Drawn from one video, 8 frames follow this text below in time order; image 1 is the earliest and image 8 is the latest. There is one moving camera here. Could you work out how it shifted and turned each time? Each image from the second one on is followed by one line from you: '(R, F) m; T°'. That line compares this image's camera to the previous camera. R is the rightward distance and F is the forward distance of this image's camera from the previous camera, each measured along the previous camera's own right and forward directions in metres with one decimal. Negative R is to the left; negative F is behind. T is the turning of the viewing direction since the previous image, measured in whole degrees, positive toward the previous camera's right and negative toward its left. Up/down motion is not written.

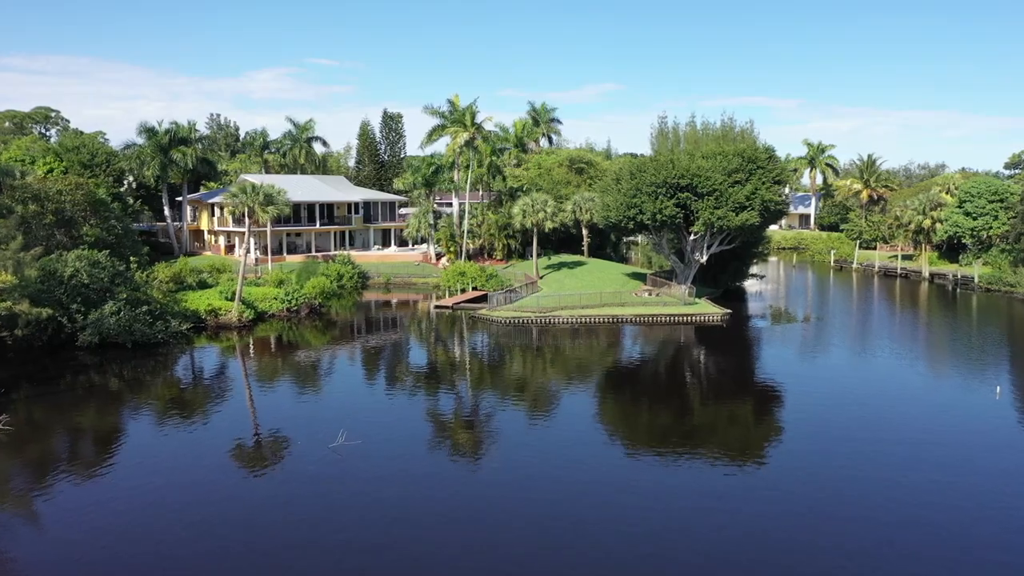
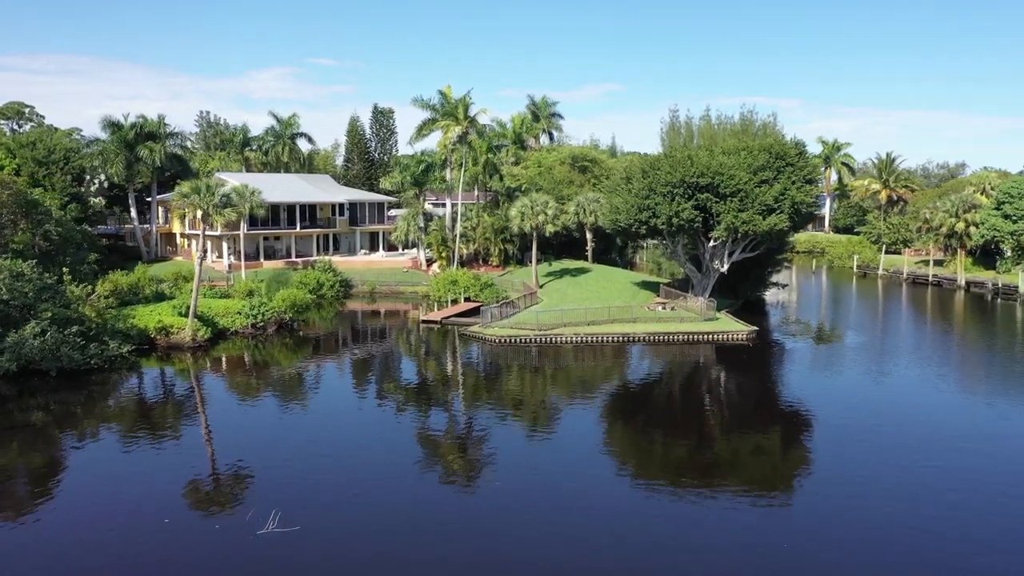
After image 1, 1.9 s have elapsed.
(+0.2, +5.3) m; 0°
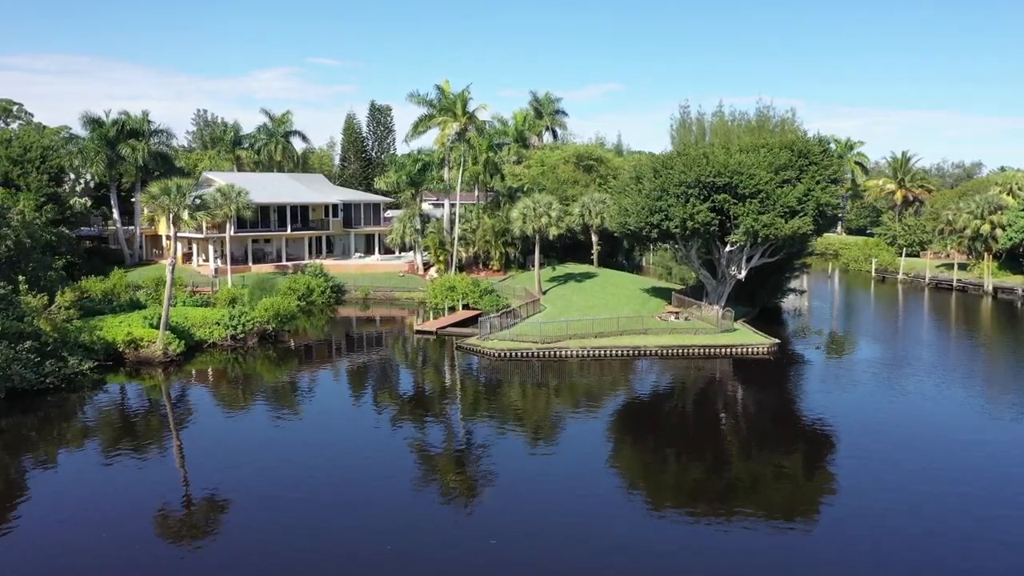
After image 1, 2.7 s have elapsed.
(+0.1, +3.0) m; 0°
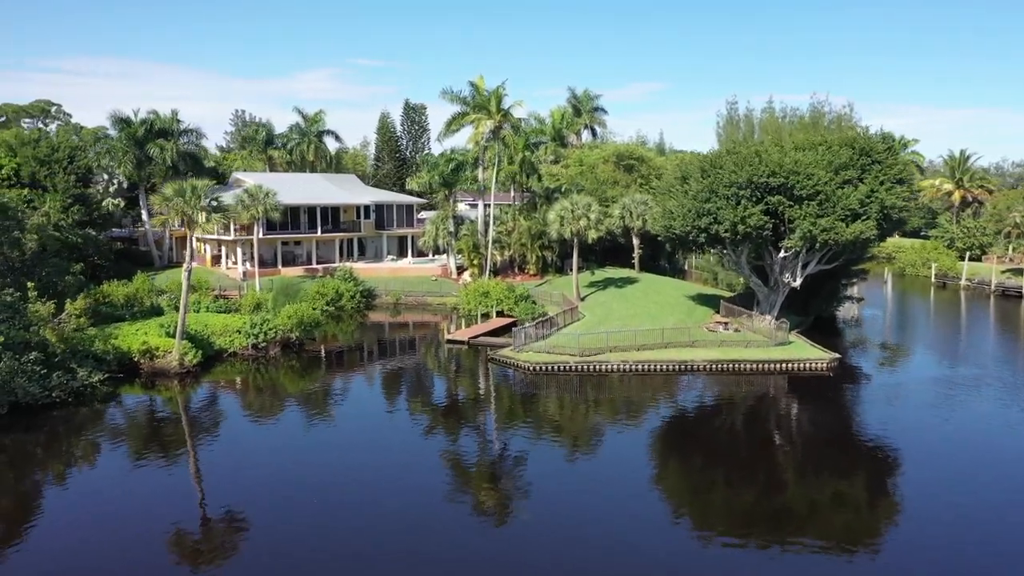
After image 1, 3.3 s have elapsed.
(0.0, +2.3) m; -3°
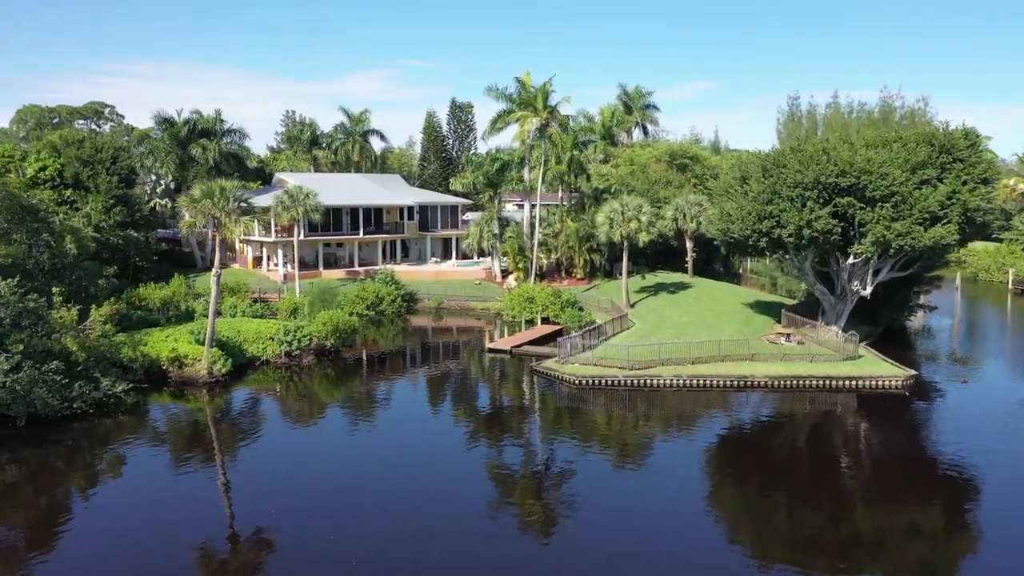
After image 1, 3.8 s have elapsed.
(+0.2, +2.0) m; -3°
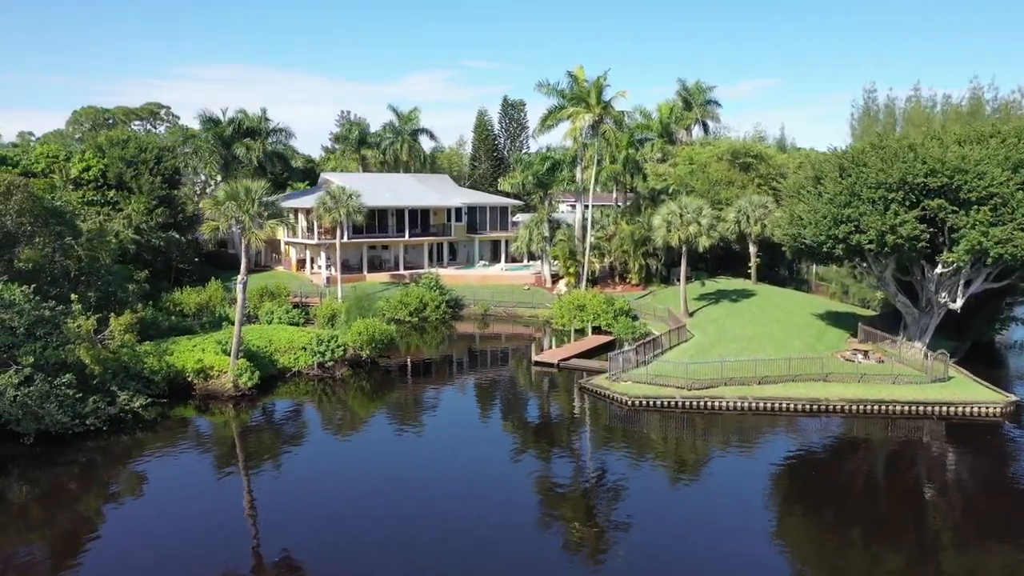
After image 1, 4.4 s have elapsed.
(+0.3, +2.5) m; -4°
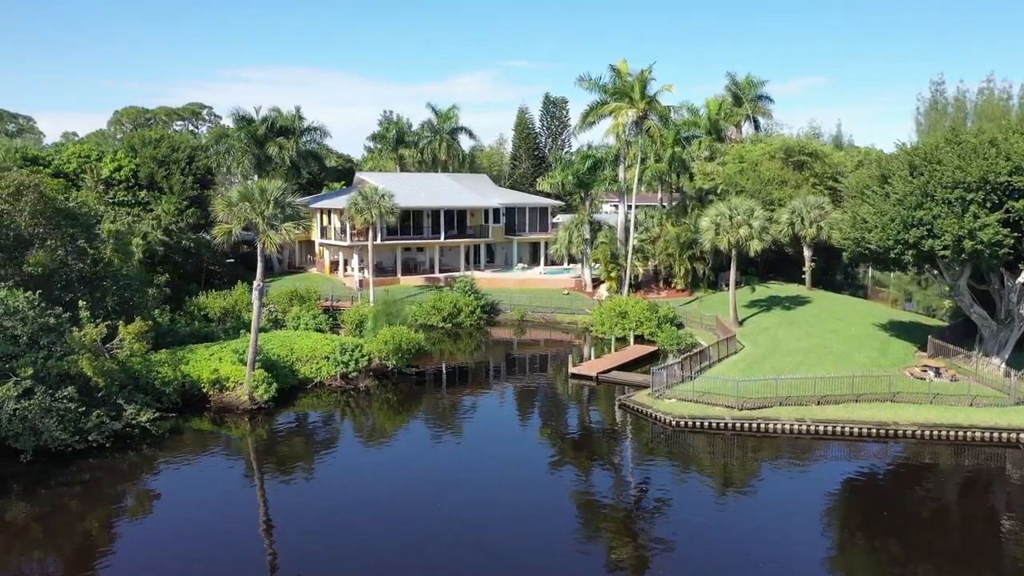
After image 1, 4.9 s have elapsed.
(+0.3, +2.1) m; -3°
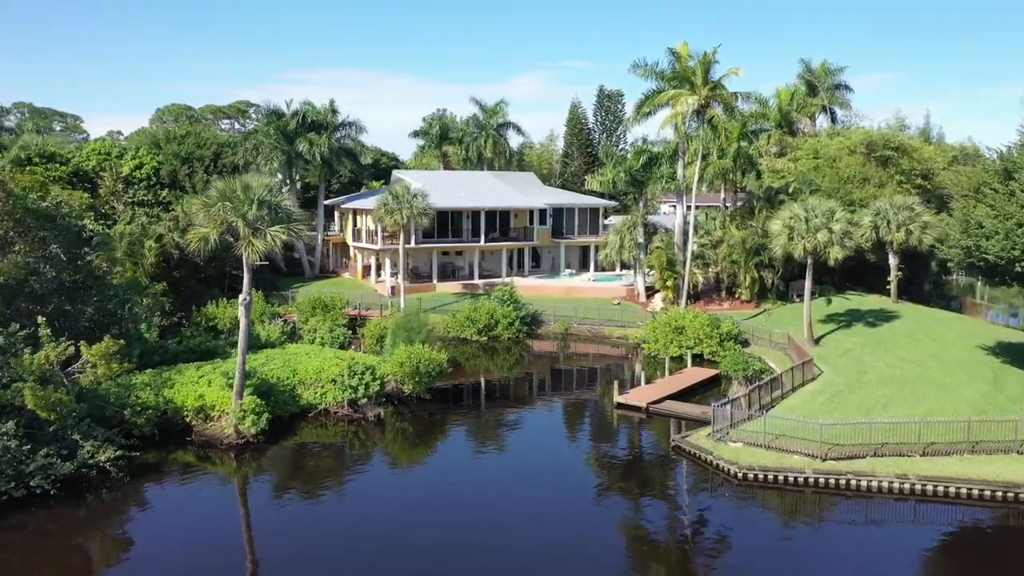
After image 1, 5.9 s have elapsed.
(+0.7, +4.3) m; -4°
